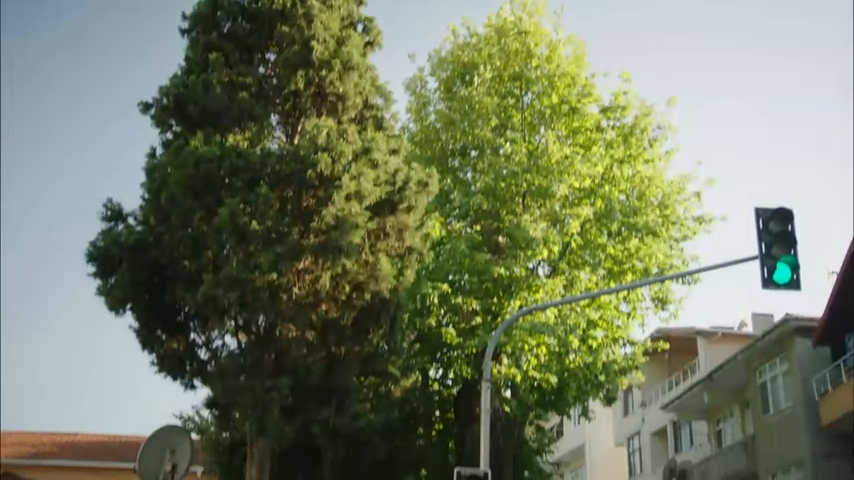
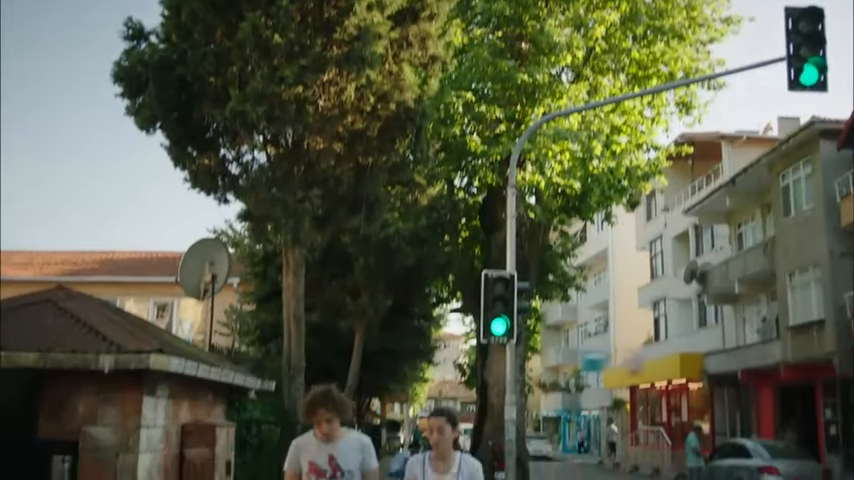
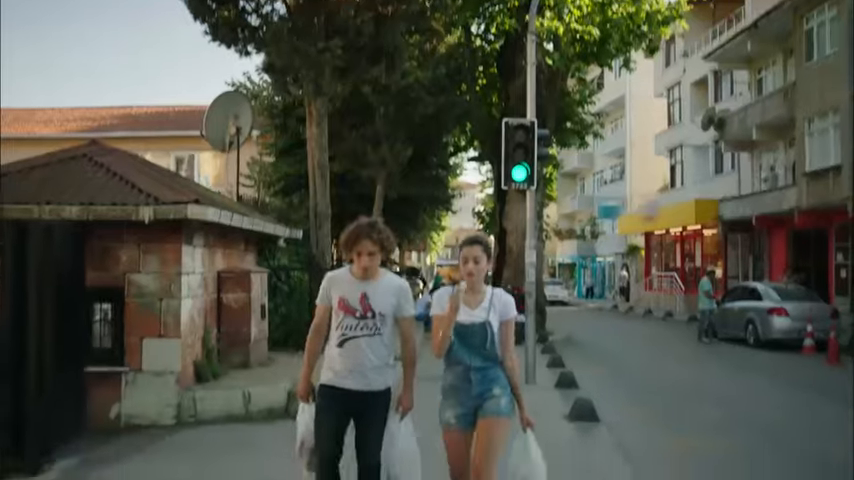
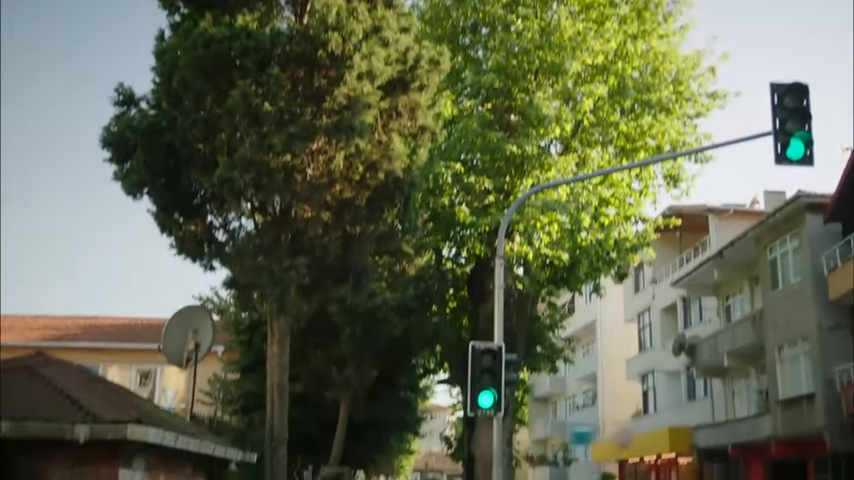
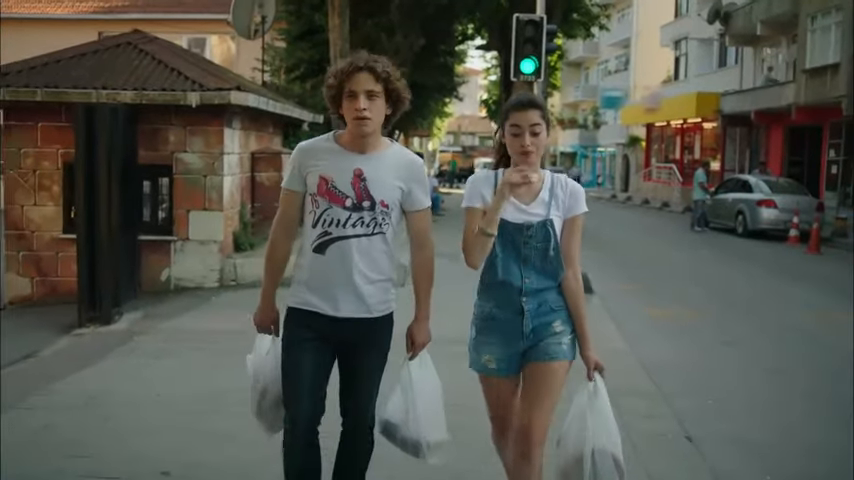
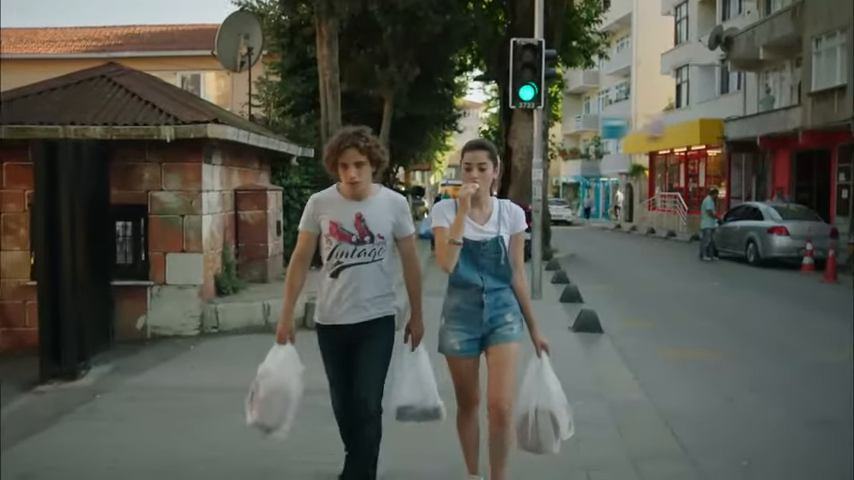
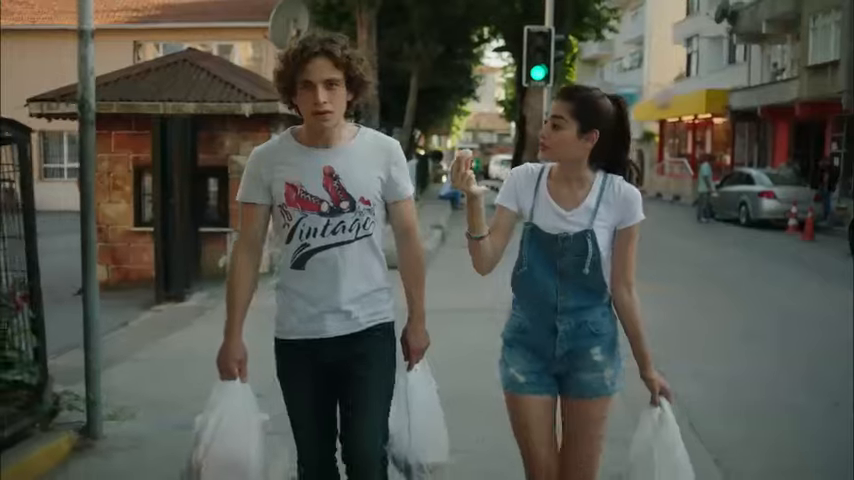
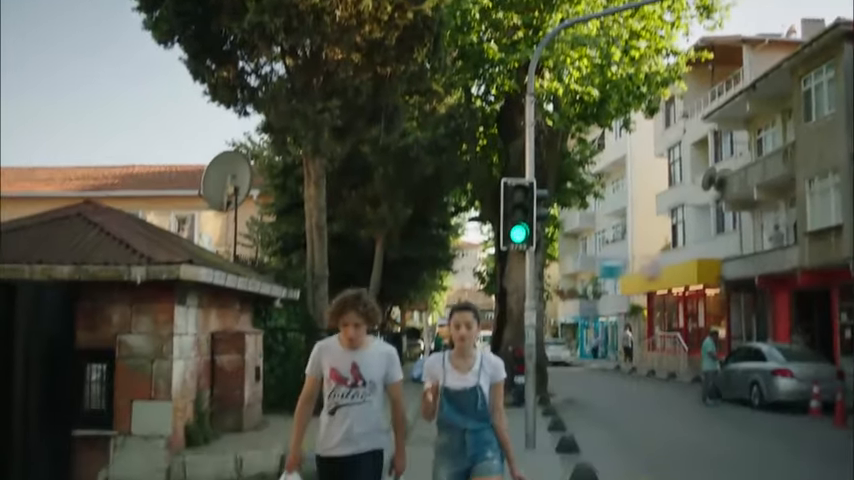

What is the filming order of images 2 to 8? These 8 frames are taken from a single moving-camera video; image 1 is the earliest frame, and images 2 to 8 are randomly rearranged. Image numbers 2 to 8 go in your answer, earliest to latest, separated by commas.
4, 2, 8, 3, 6, 5, 7
